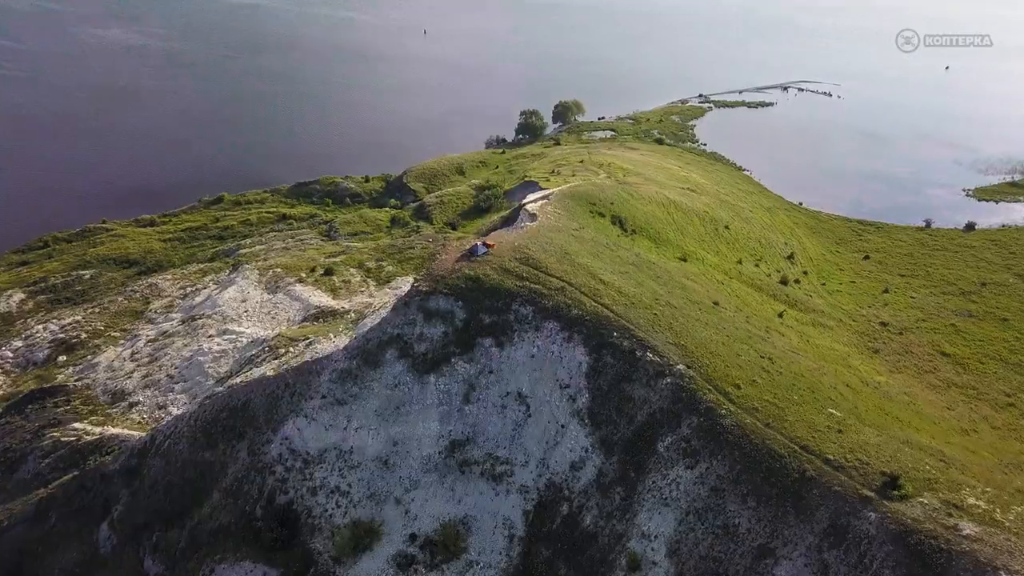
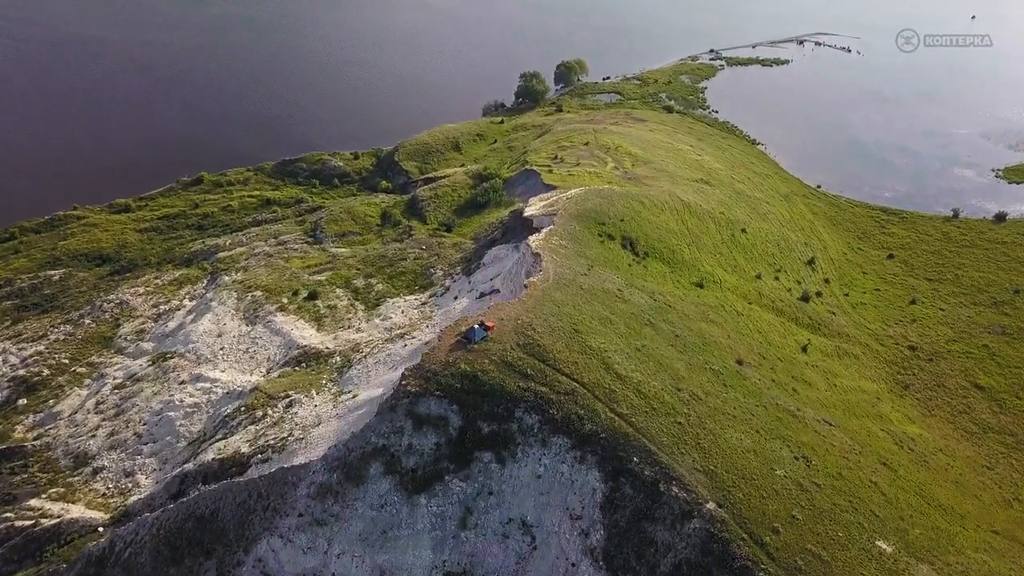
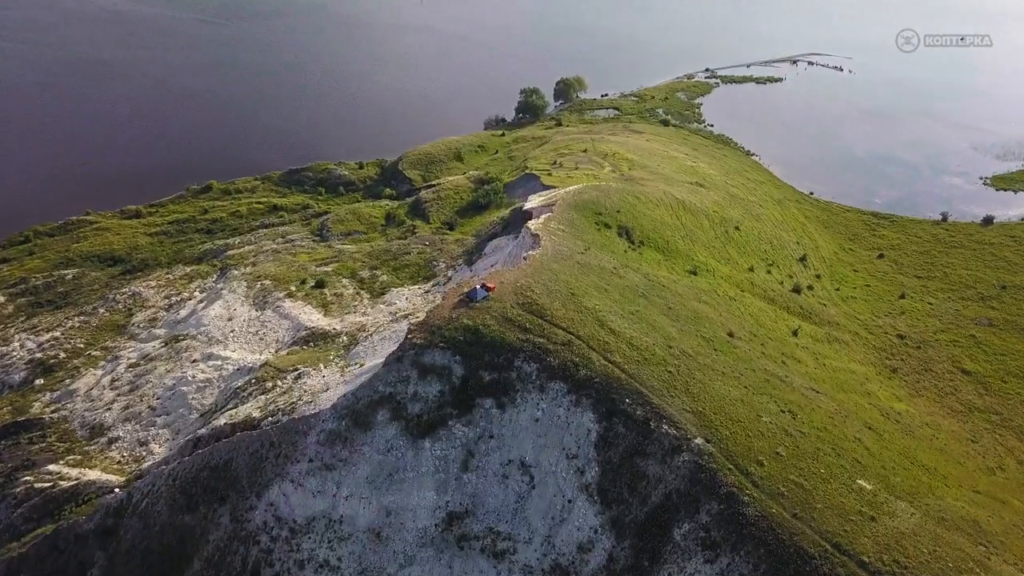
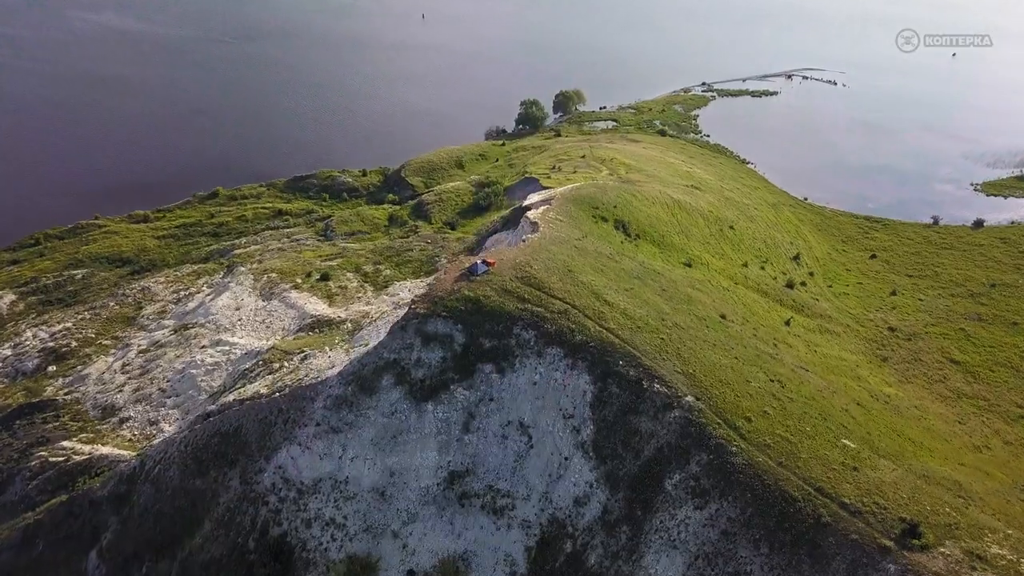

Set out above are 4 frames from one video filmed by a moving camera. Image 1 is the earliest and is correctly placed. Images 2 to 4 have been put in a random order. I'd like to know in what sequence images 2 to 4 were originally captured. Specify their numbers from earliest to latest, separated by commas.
4, 3, 2
